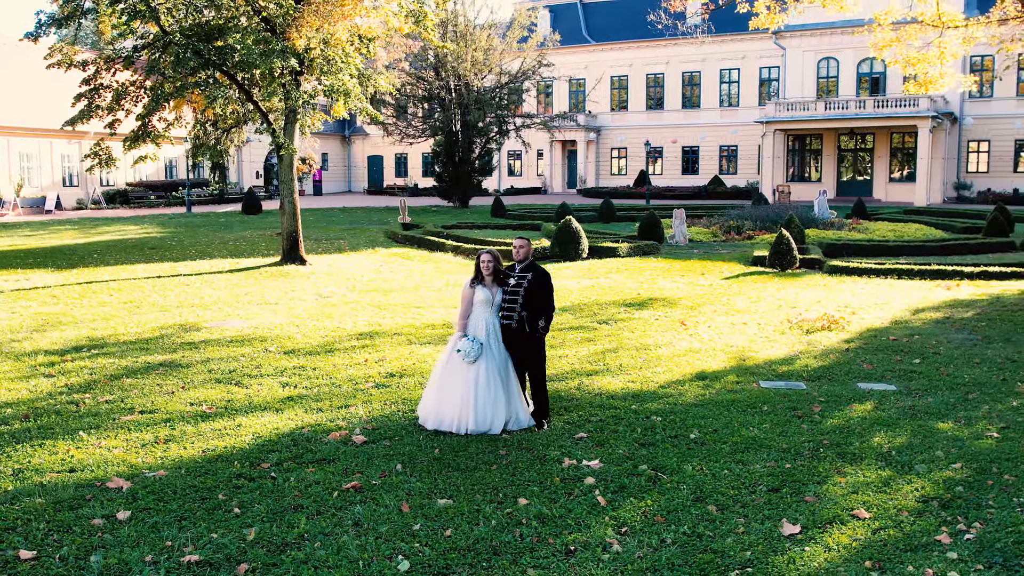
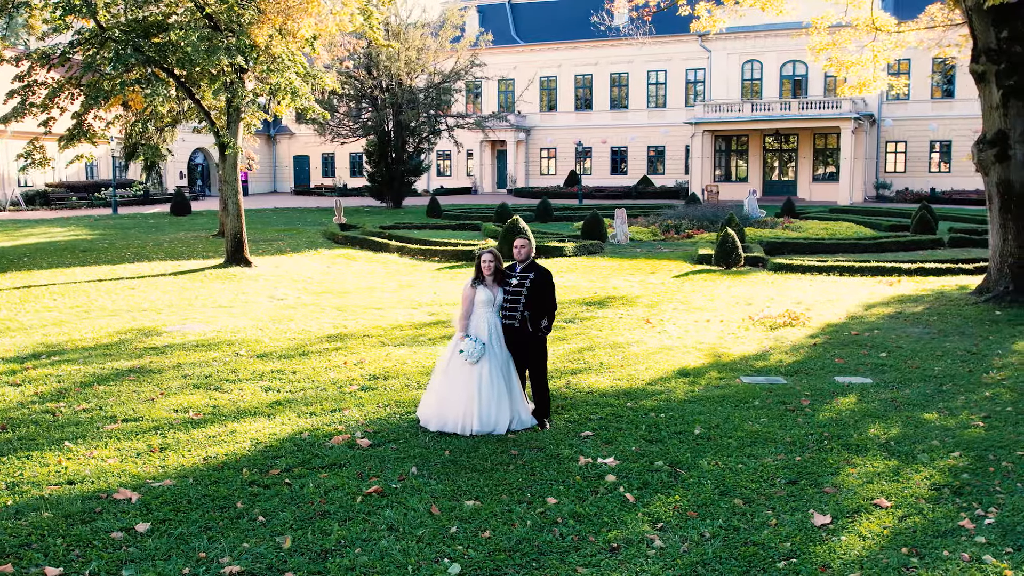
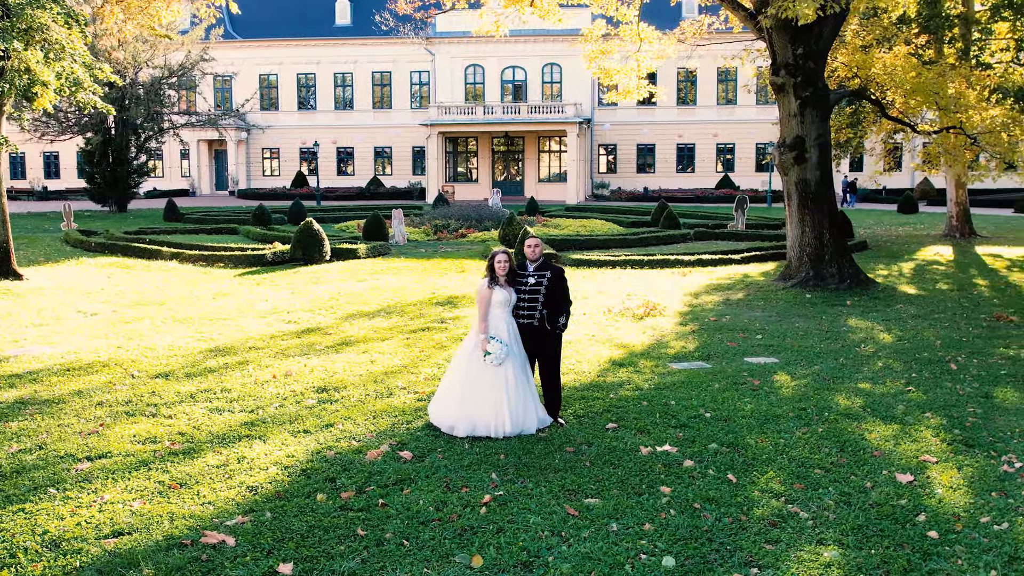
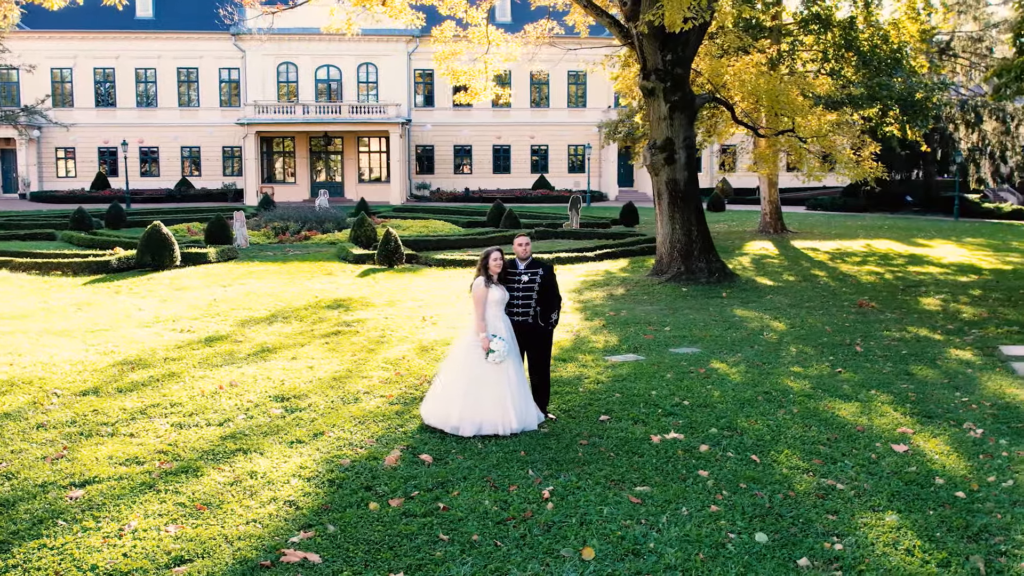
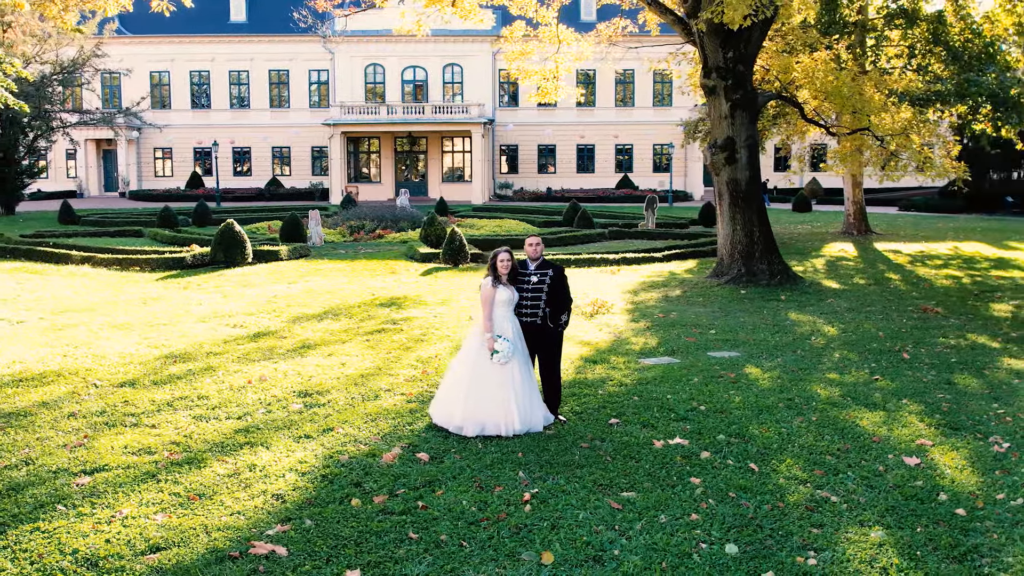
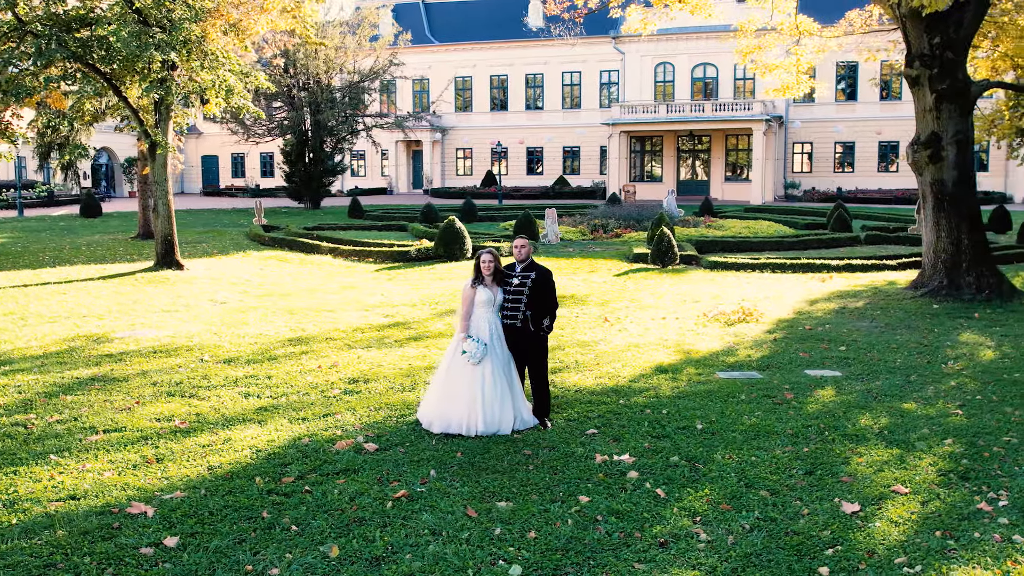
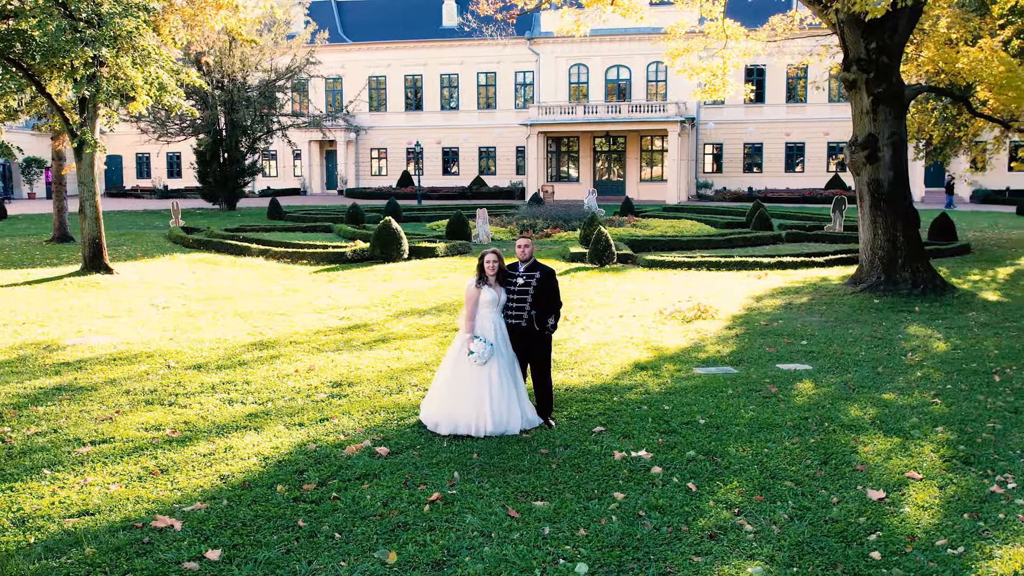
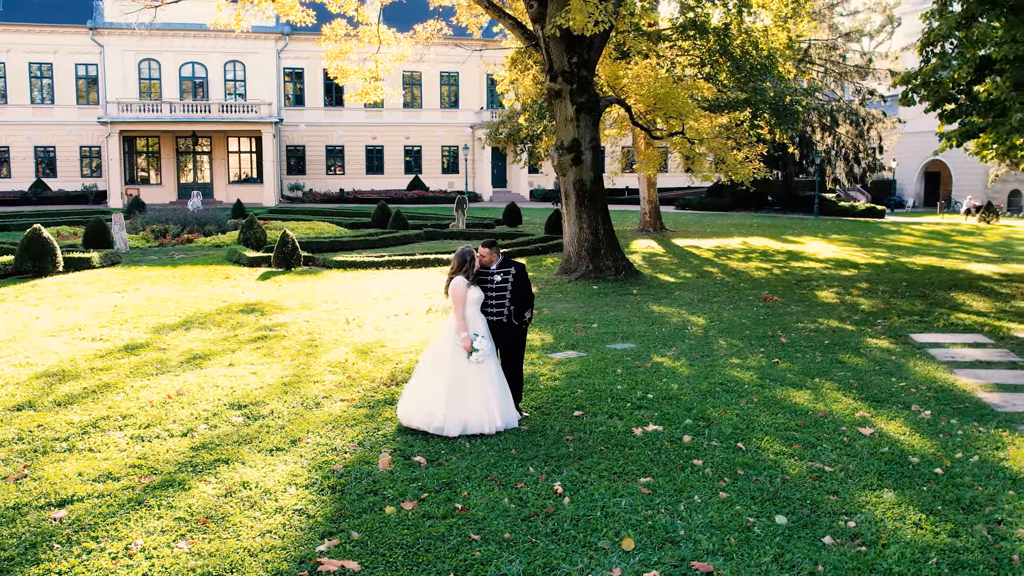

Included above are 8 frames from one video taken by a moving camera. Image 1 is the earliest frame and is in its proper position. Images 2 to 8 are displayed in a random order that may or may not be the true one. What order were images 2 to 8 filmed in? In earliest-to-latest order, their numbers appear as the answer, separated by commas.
2, 6, 7, 3, 5, 4, 8
